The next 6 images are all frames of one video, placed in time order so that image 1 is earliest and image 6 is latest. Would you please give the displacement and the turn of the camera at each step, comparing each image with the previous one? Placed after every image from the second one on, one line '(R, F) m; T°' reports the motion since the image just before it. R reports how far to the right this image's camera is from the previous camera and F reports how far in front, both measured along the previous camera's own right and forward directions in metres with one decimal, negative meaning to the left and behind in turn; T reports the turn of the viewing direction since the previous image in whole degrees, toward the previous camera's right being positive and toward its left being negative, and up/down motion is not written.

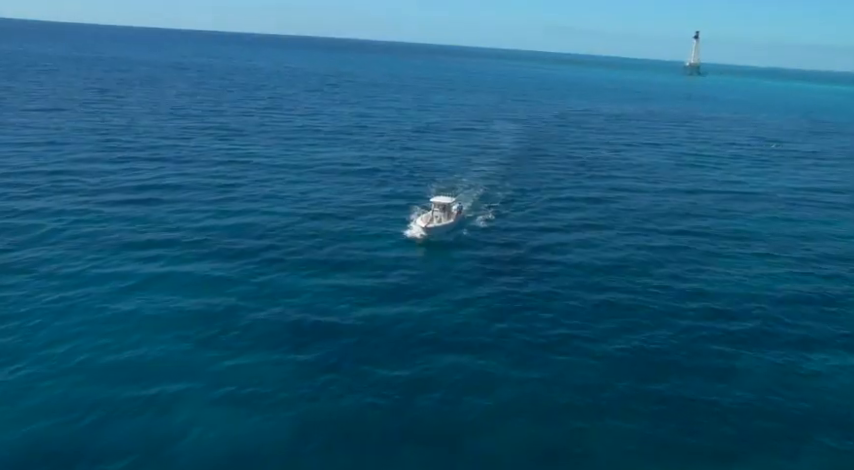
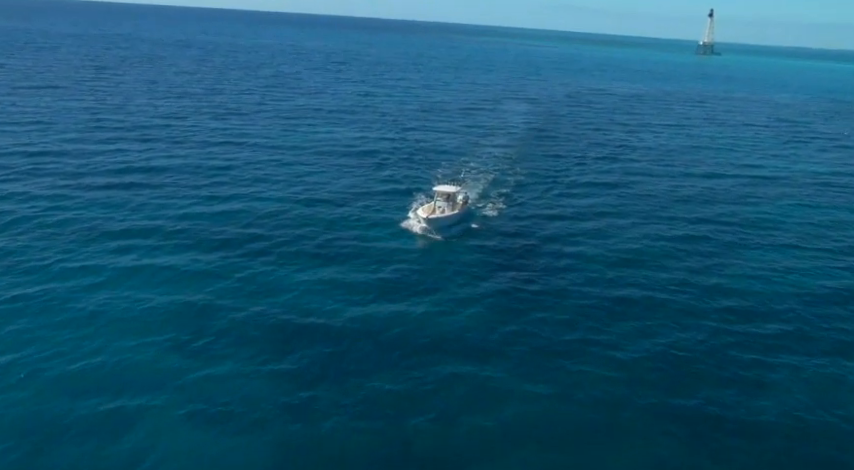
(+0.9, +7.3) m; -1°
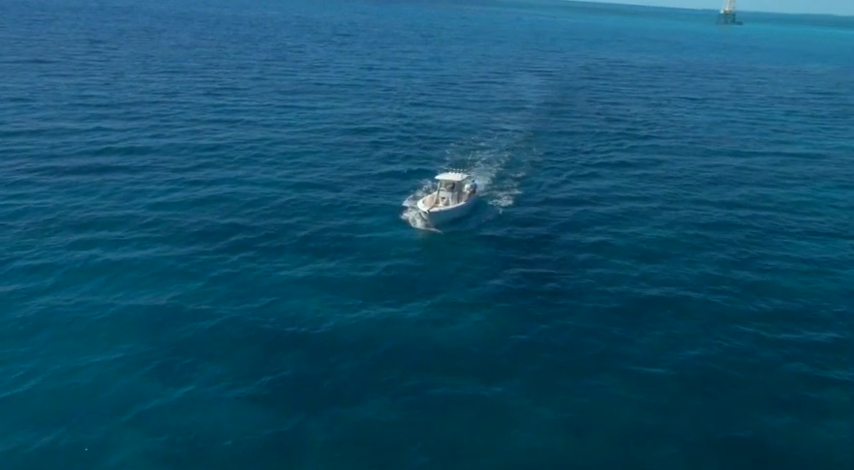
(+1.2, +9.2) m; -1°
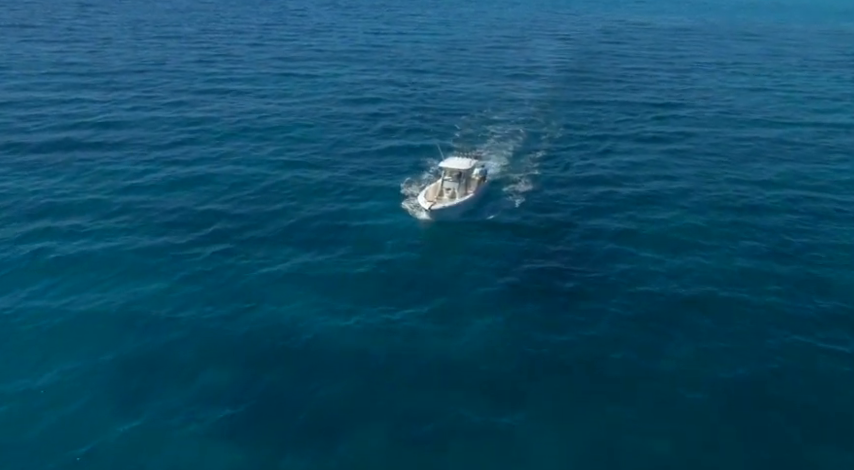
(+0.8, +8.9) m; -1°
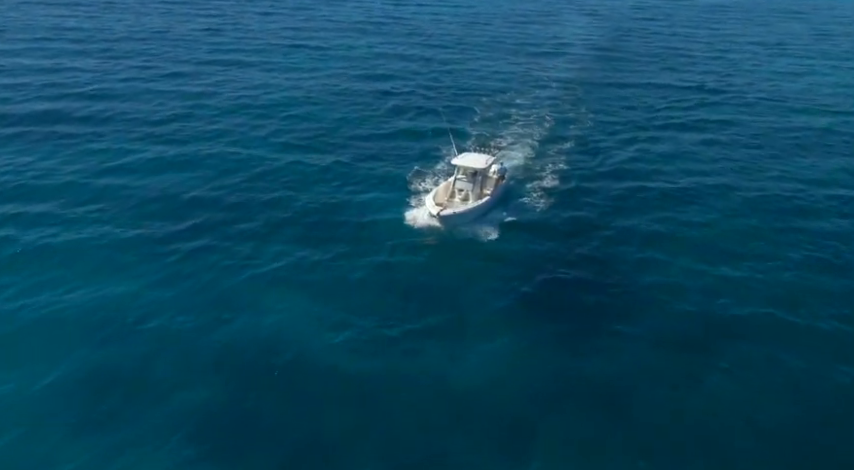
(+0.6, +7.4) m; -1°
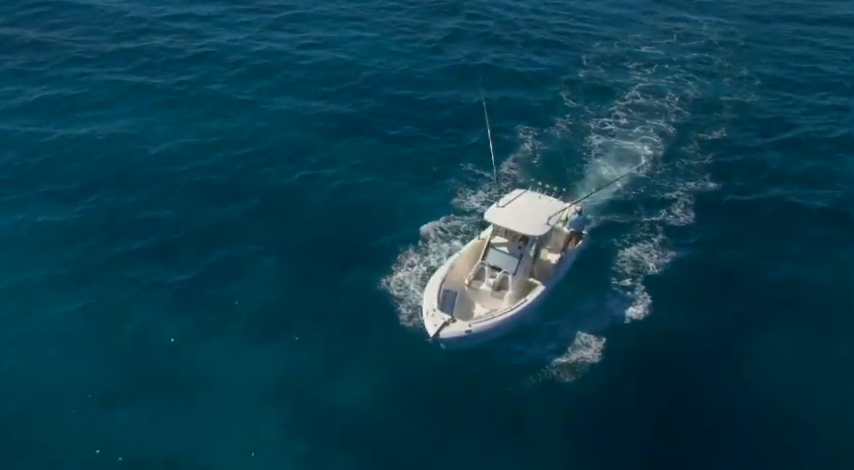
(+2.5, +24.8) m; -7°
